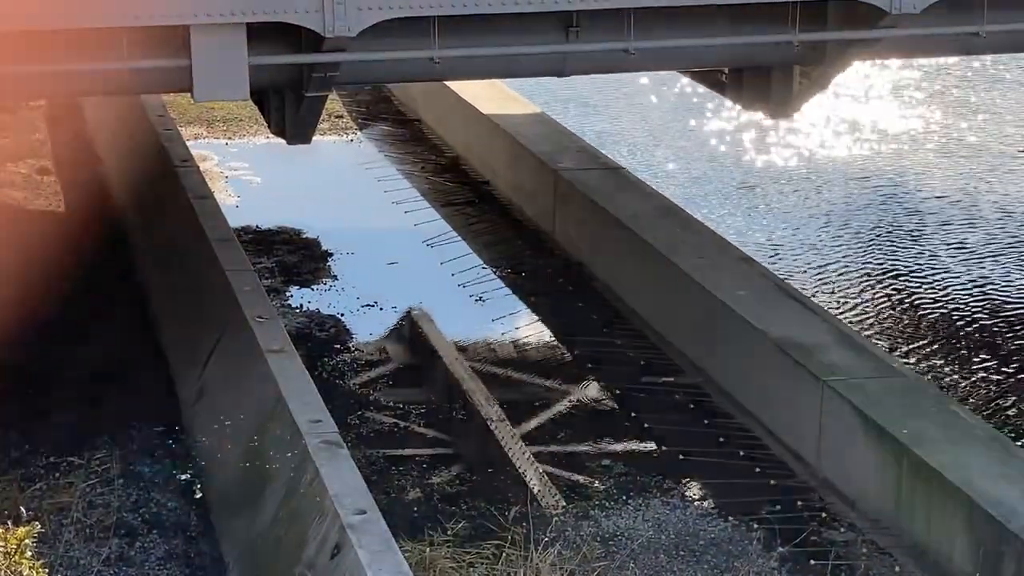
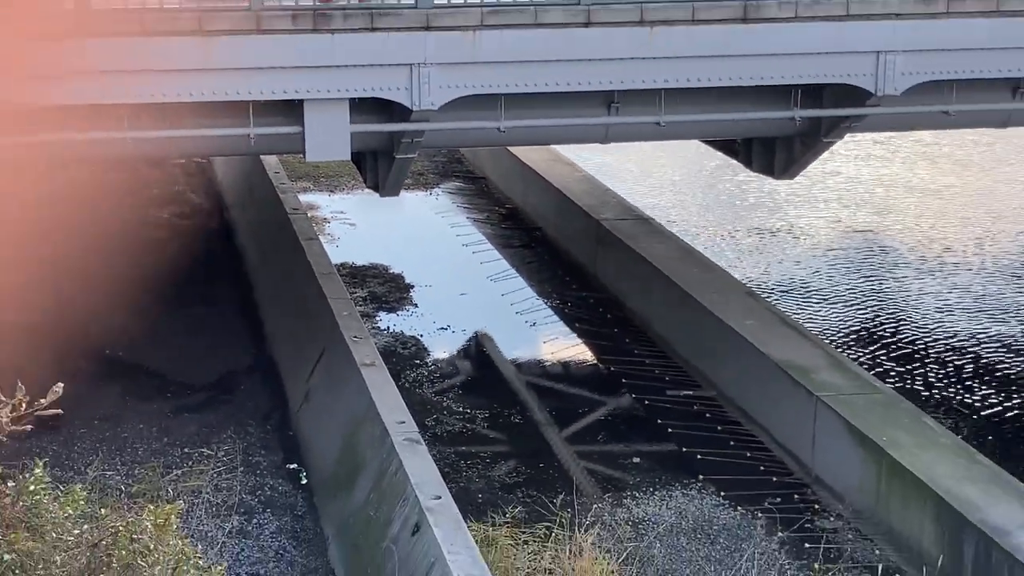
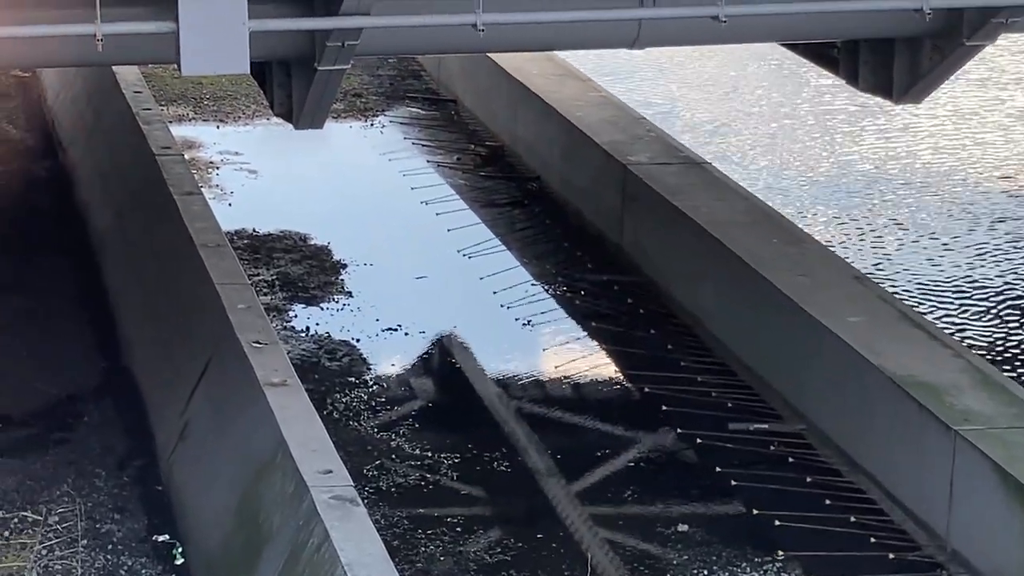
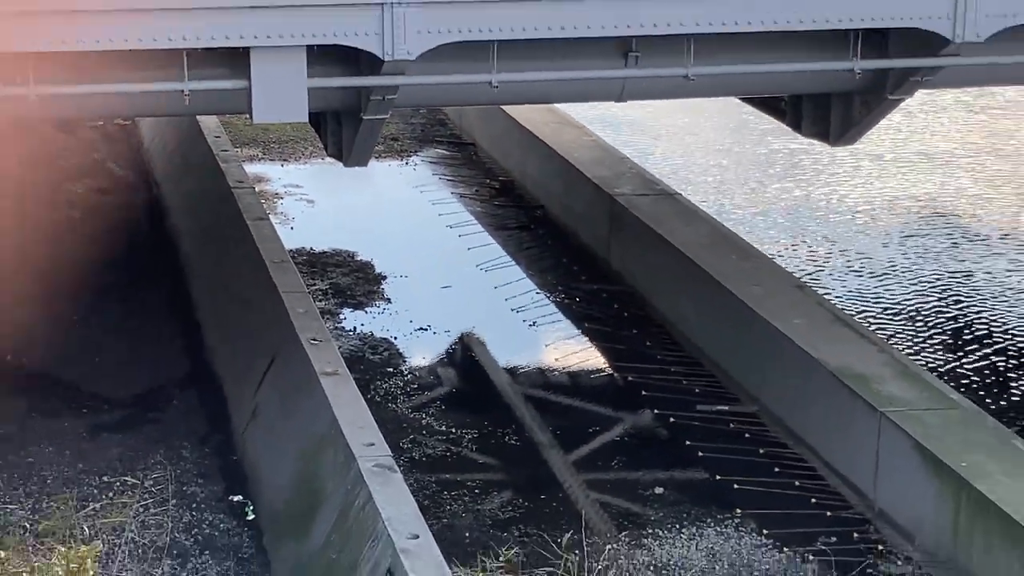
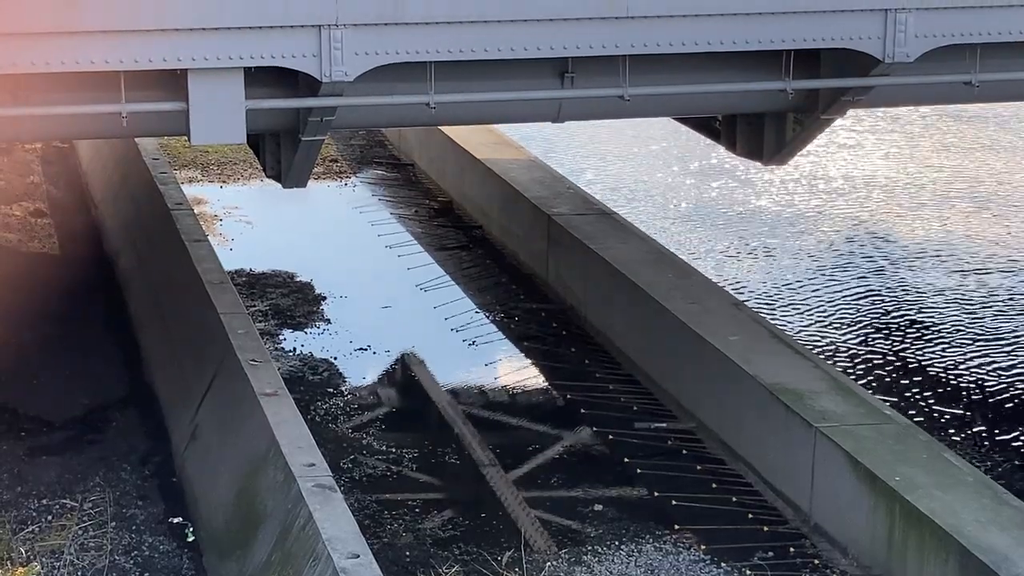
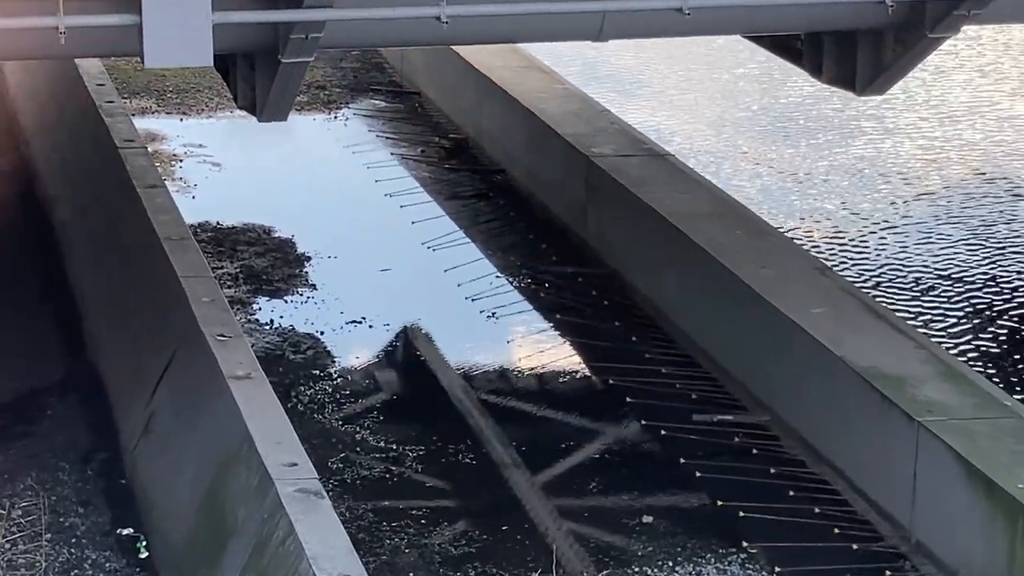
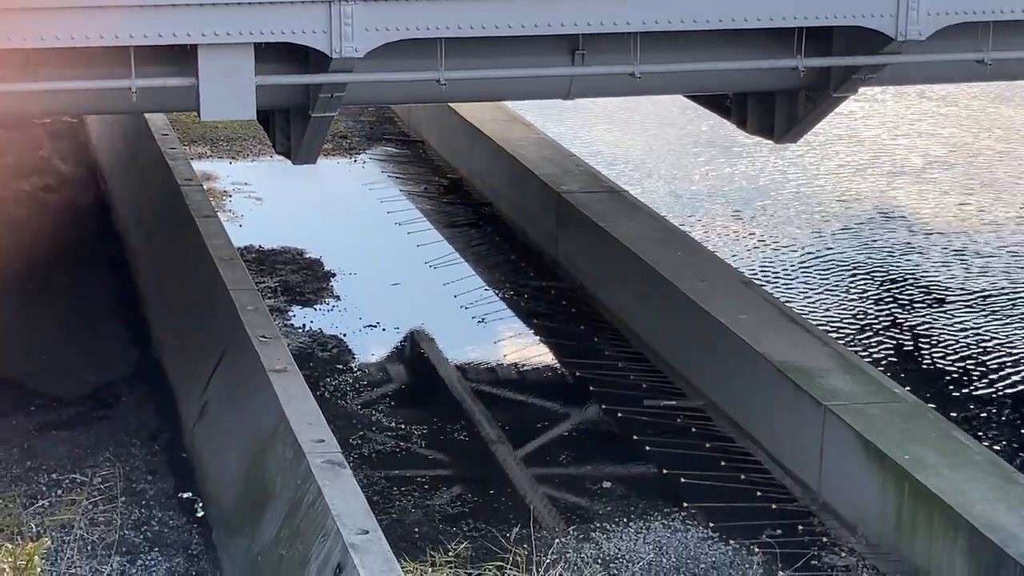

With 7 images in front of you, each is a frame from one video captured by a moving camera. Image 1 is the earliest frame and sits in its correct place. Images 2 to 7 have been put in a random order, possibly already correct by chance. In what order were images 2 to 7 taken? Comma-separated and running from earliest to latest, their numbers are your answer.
5, 7, 6, 3, 4, 2
